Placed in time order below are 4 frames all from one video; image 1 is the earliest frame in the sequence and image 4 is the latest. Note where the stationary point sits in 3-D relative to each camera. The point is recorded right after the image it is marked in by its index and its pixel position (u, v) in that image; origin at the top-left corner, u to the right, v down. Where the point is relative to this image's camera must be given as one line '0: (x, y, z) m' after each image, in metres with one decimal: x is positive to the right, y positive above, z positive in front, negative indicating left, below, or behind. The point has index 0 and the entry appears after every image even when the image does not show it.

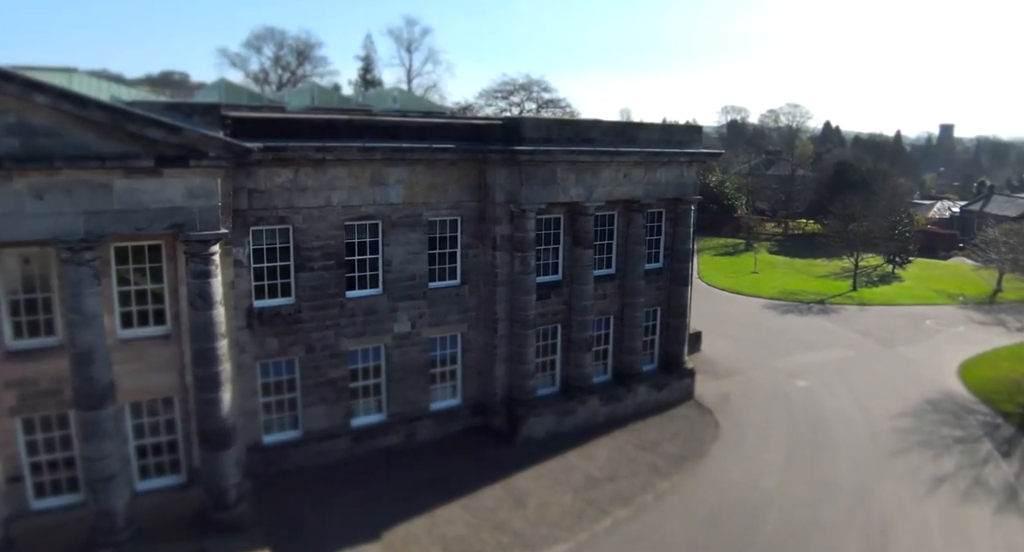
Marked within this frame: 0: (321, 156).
0: (-4.0, +2.6, +14.2) m
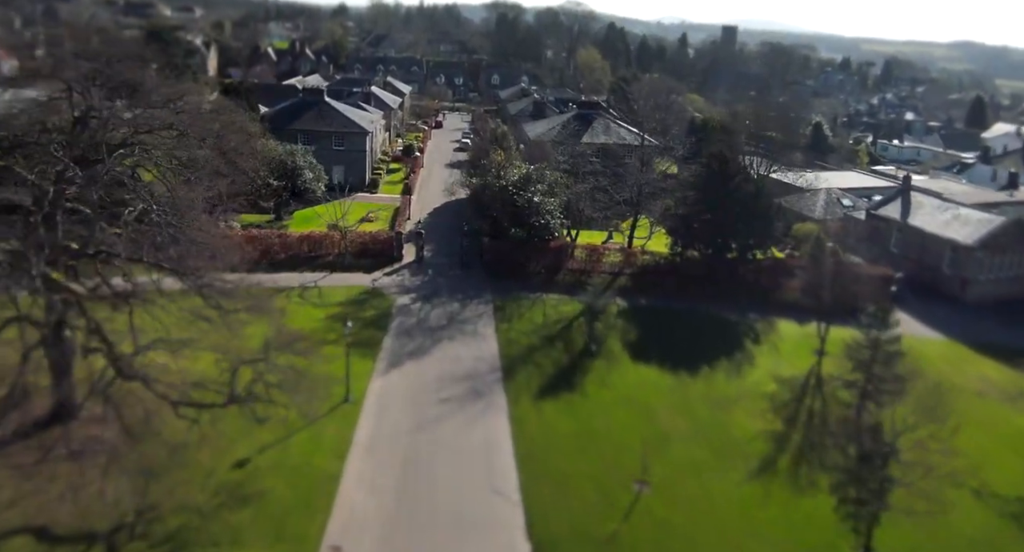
0: (-5.2, -8.3, -8.6) m
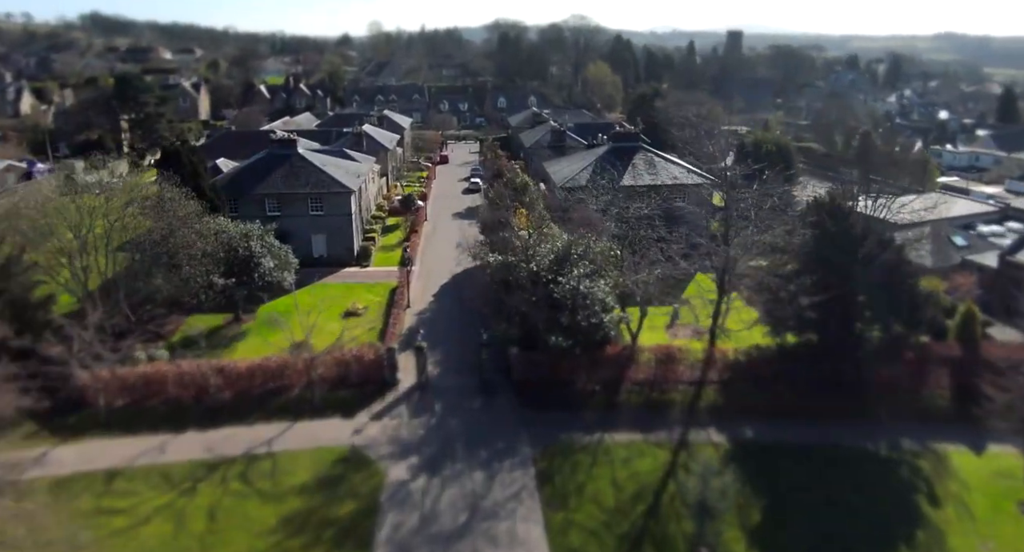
0: (-4.2, -11.8, -18.1) m
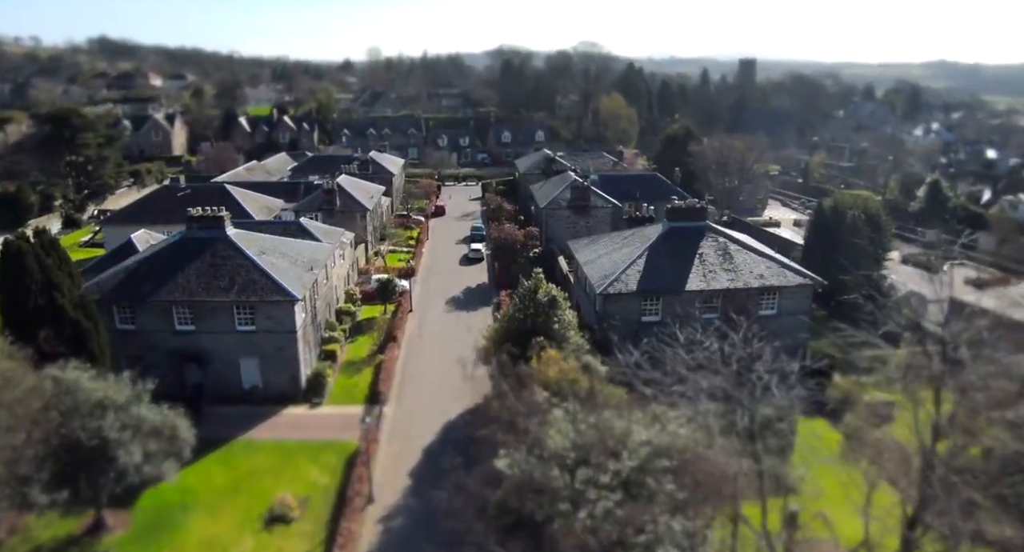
0: (-3.7, -15.0, -29.0) m
